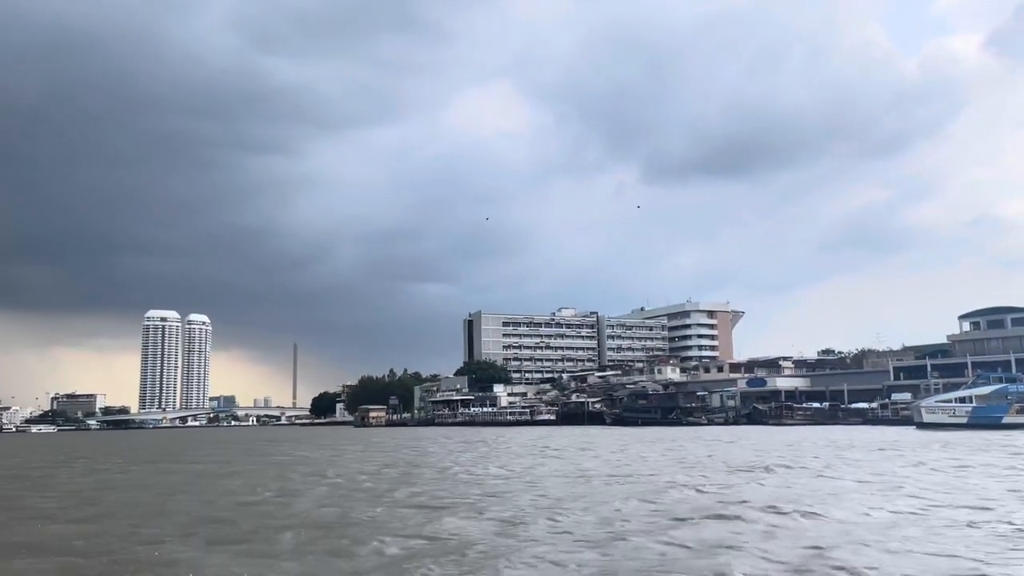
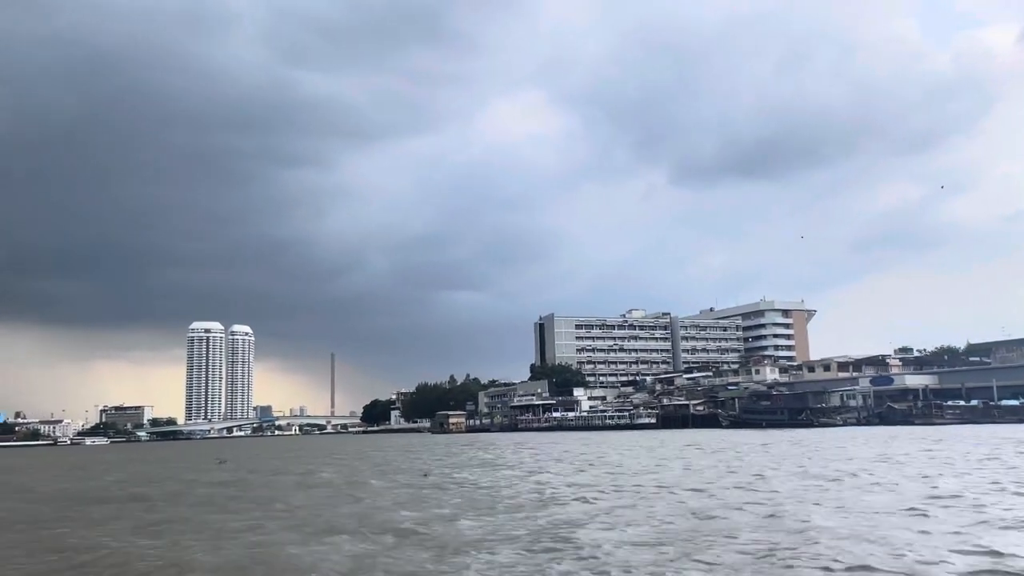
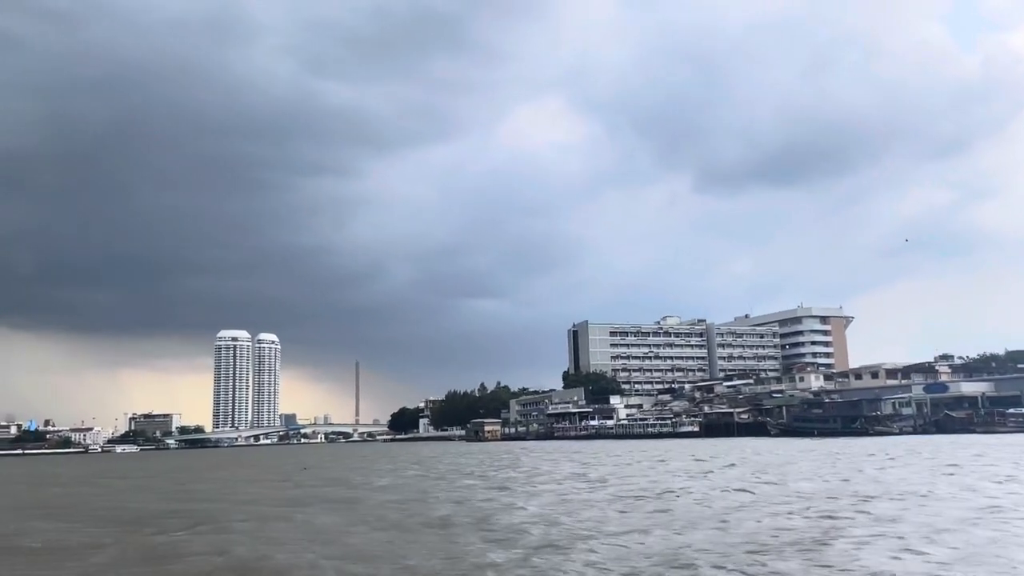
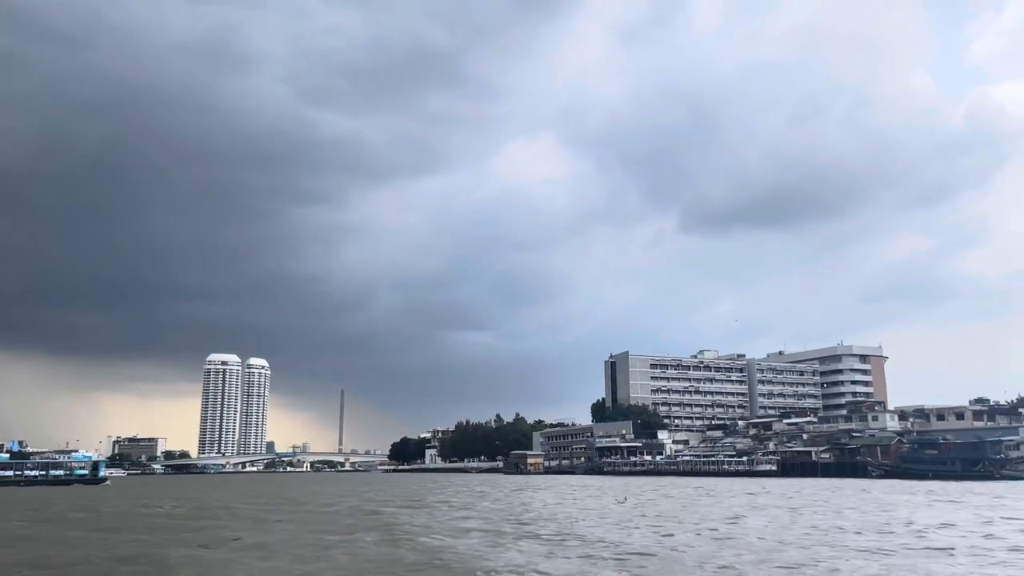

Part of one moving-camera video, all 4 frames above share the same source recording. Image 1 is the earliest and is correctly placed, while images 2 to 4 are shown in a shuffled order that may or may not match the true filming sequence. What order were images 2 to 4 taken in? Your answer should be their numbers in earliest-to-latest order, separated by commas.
2, 3, 4
